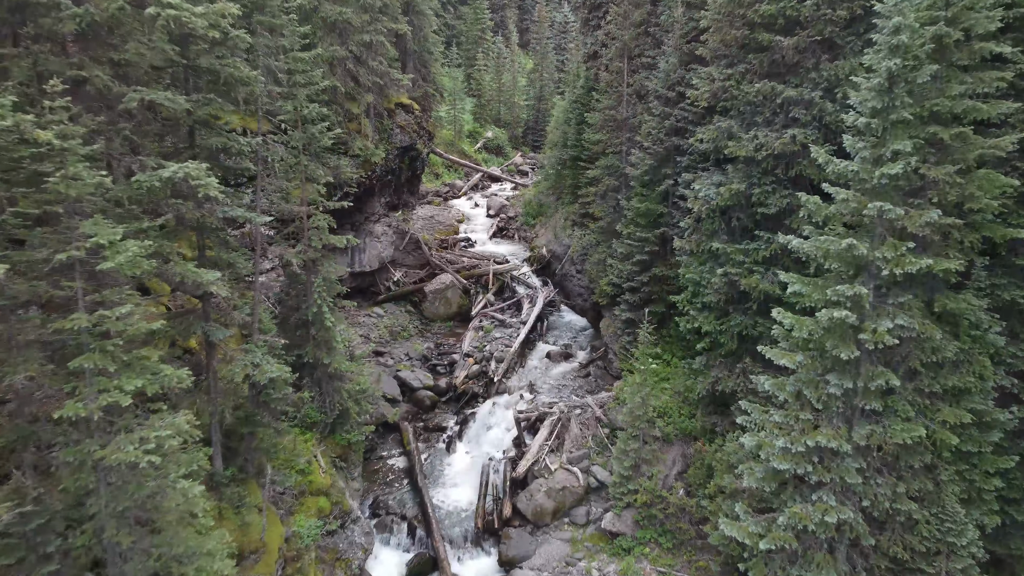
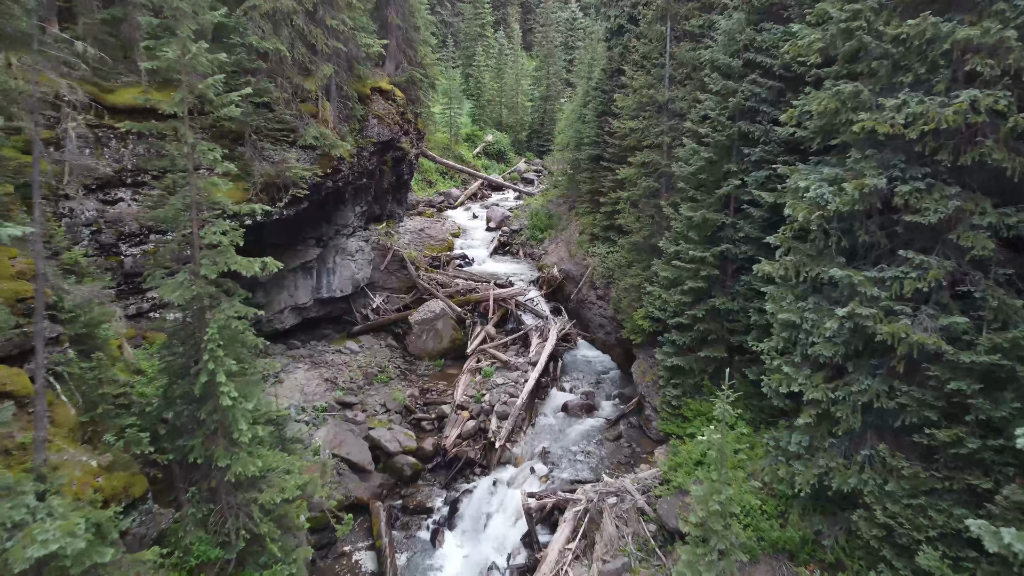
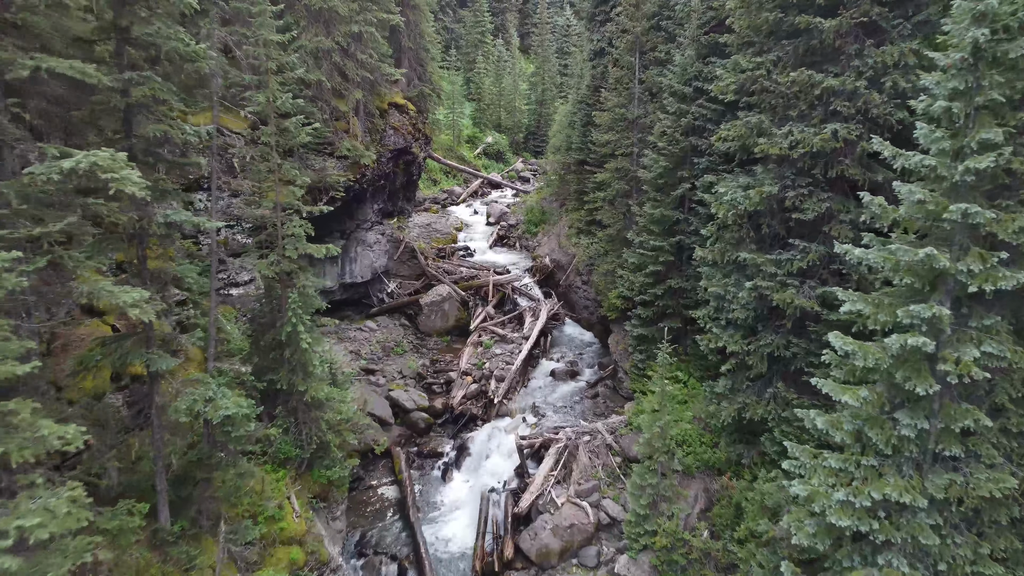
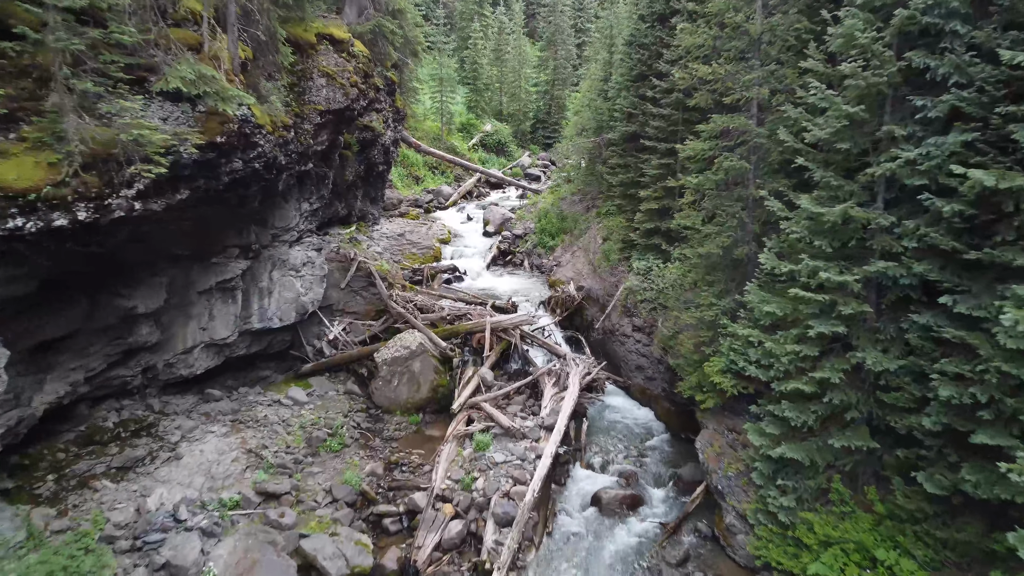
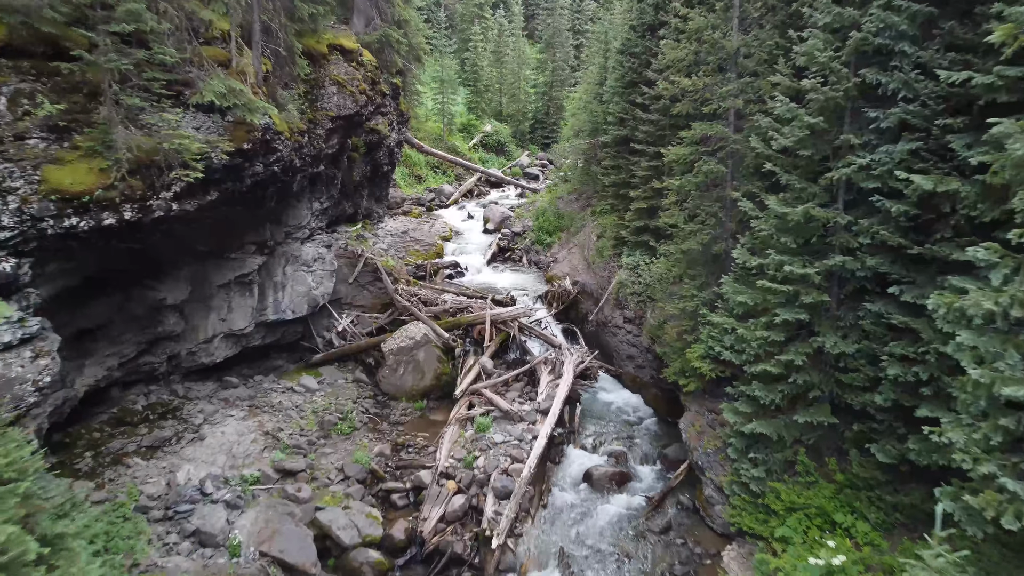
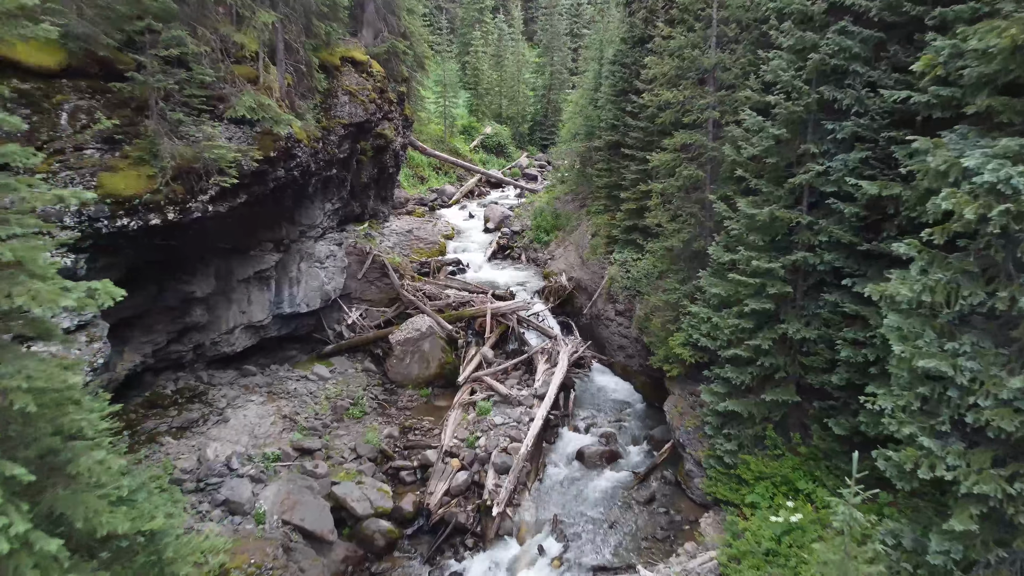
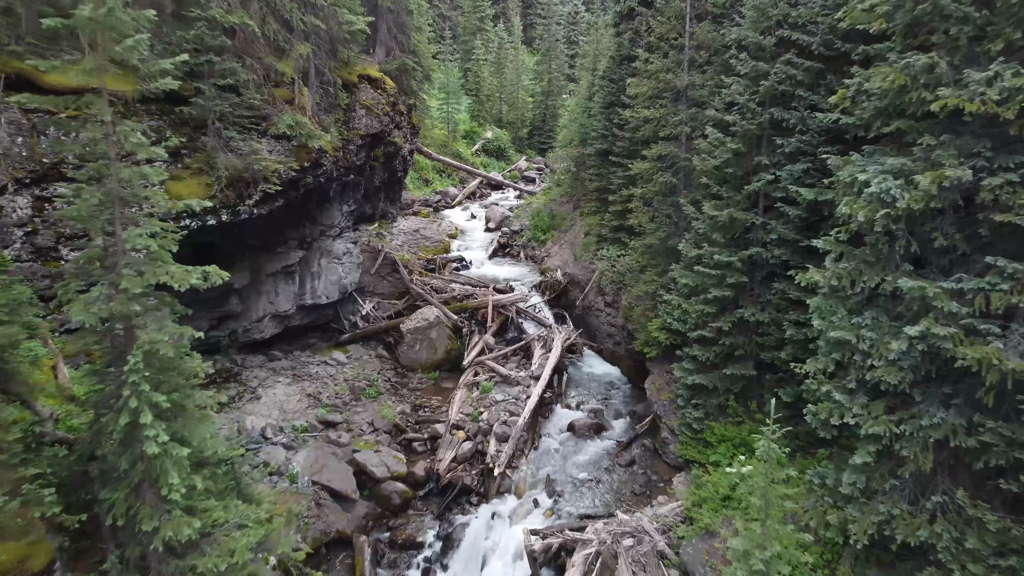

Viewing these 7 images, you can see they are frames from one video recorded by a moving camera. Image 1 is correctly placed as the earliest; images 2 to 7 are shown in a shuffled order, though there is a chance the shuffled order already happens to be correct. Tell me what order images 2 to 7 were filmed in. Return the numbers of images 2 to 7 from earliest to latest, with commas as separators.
3, 2, 7, 6, 5, 4
